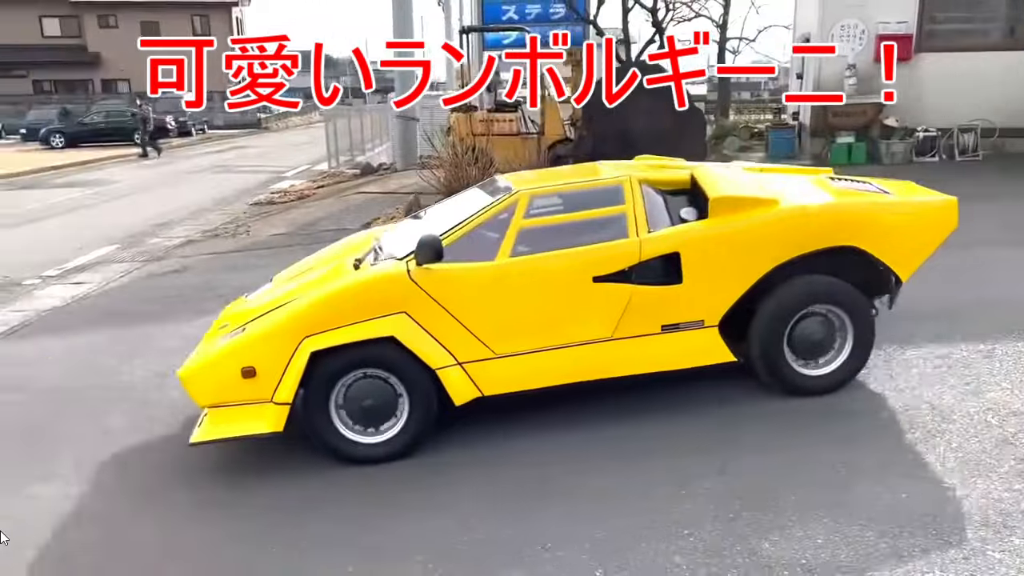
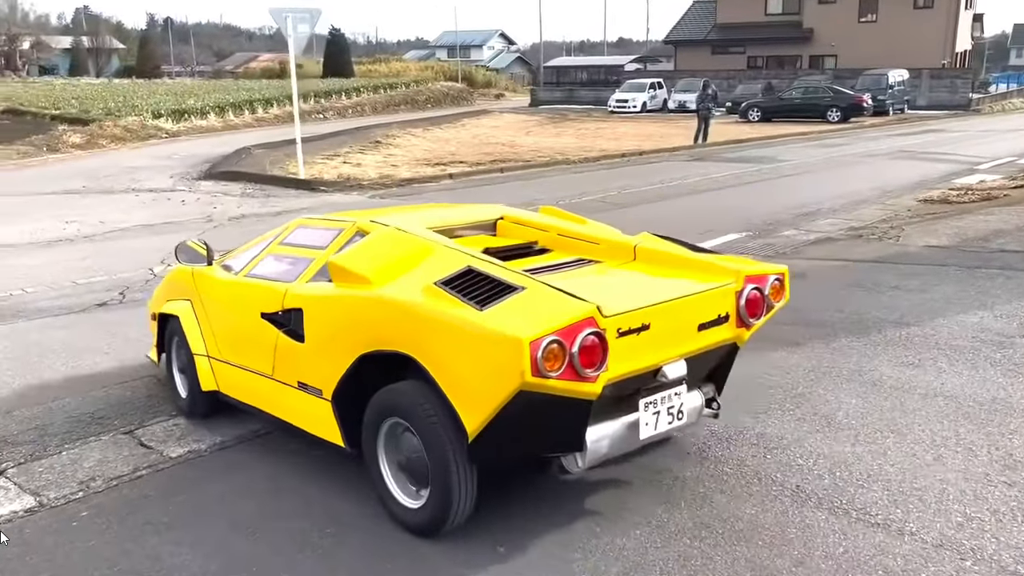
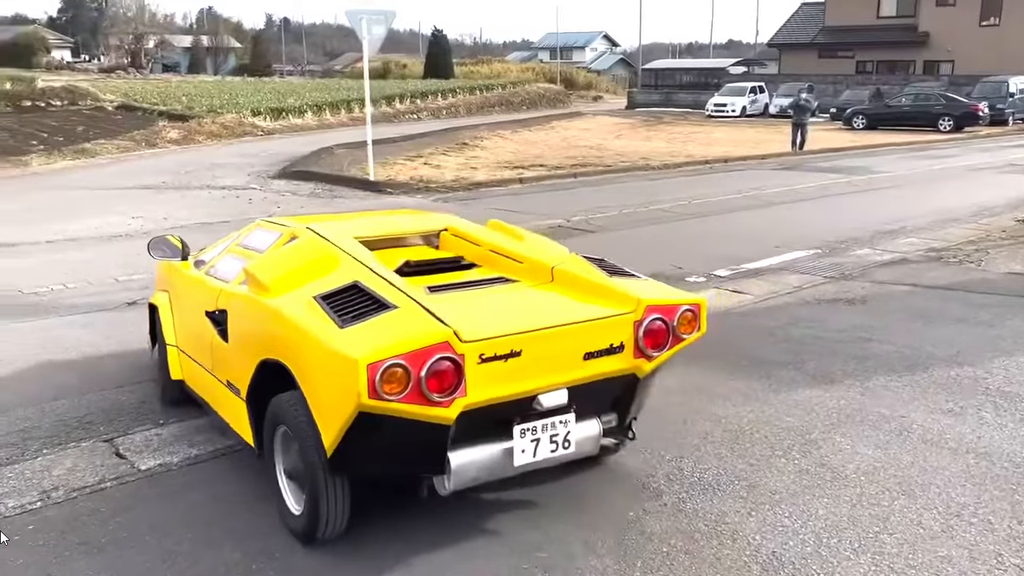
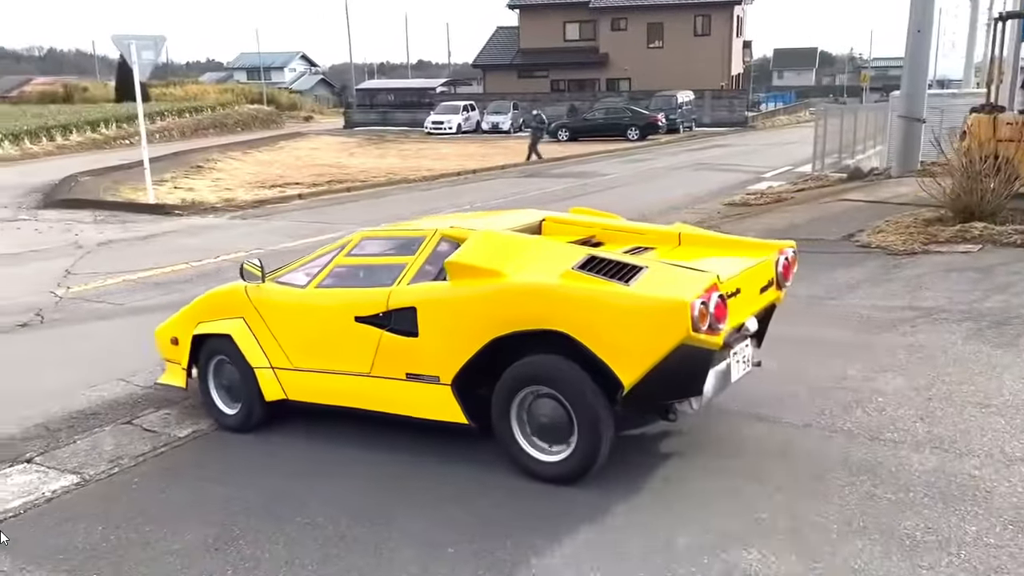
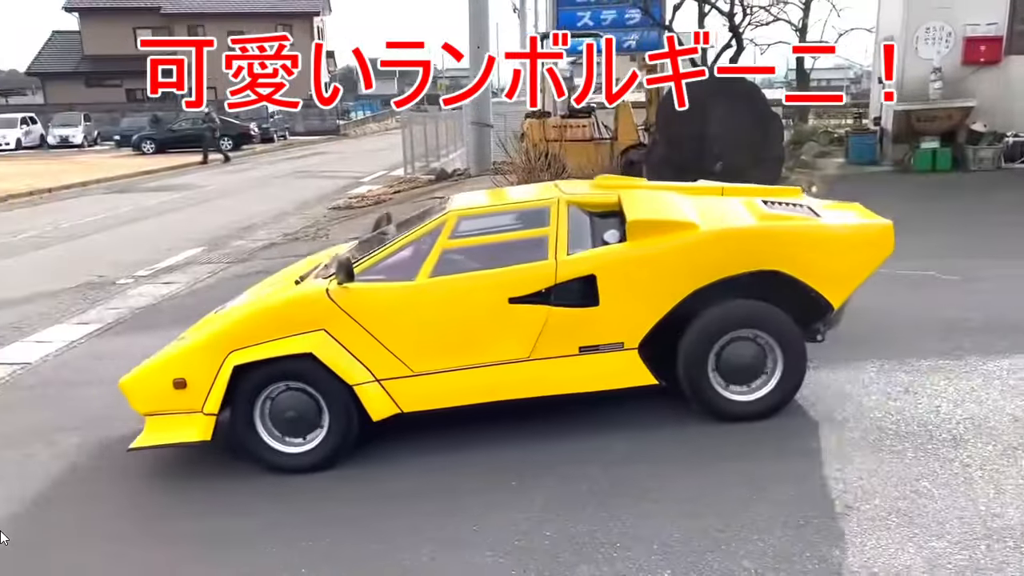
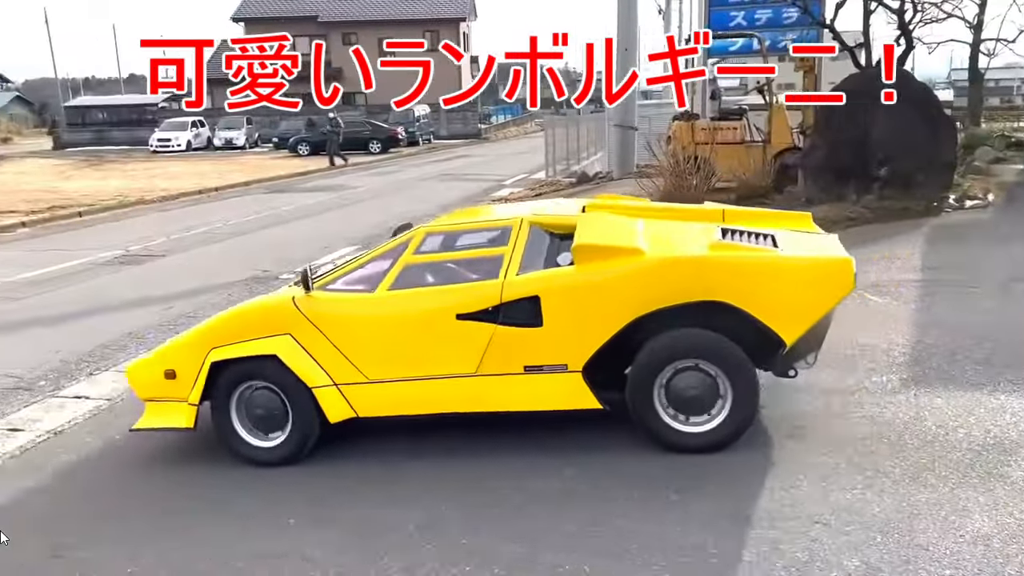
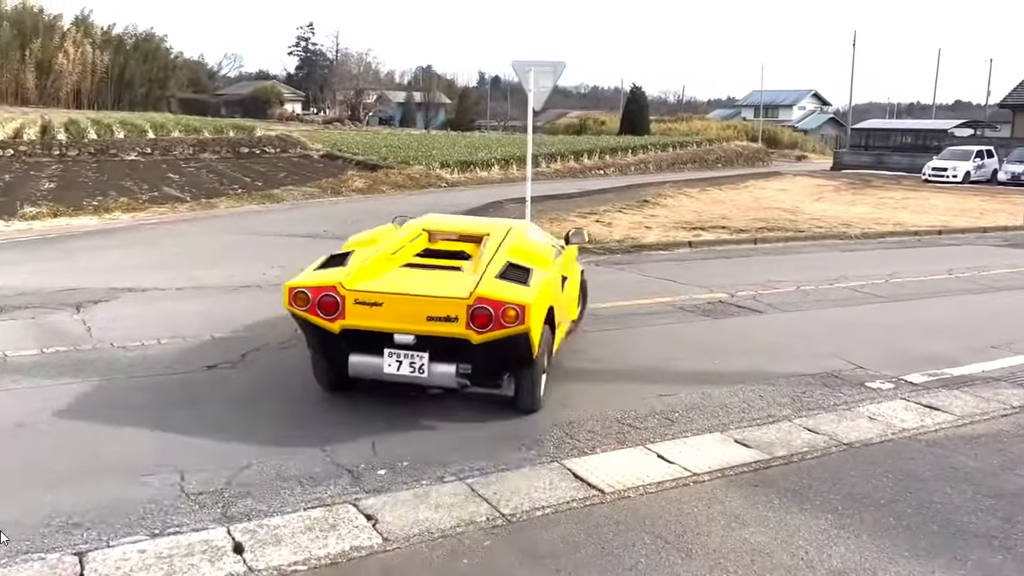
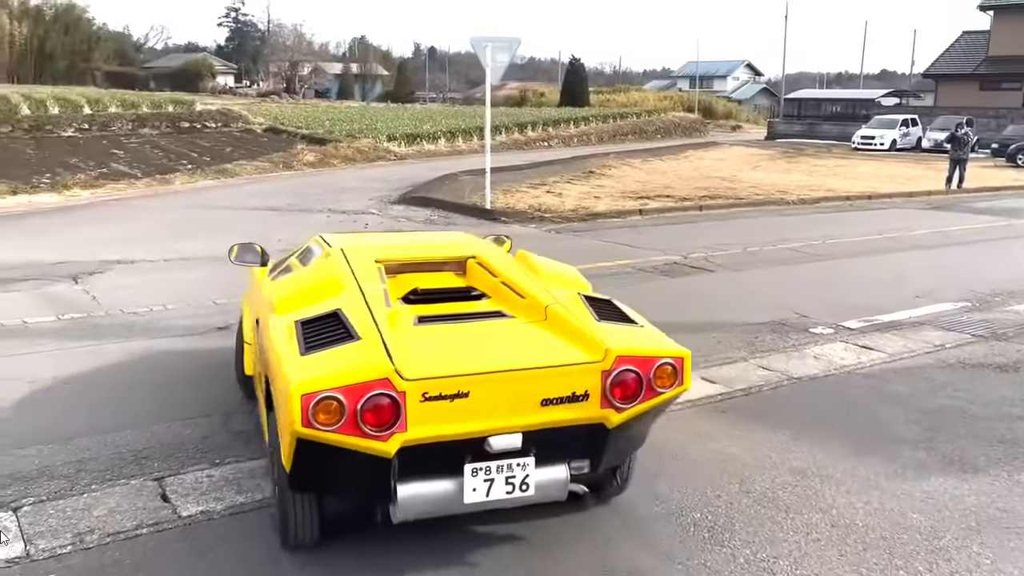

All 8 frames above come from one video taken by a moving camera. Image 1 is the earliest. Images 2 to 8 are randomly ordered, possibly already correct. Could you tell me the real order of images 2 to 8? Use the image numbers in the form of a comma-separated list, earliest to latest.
5, 6, 4, 2, 3, 8, 7
